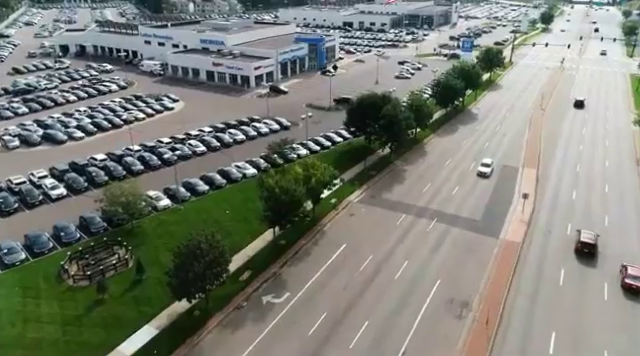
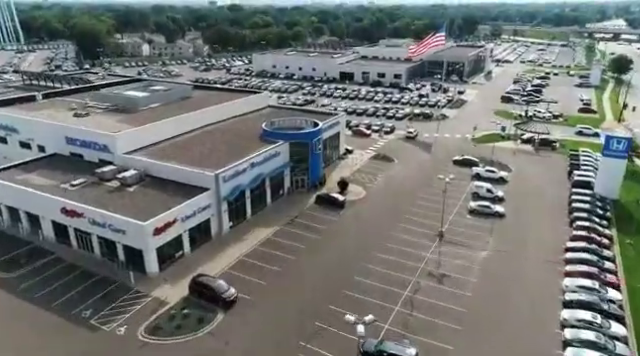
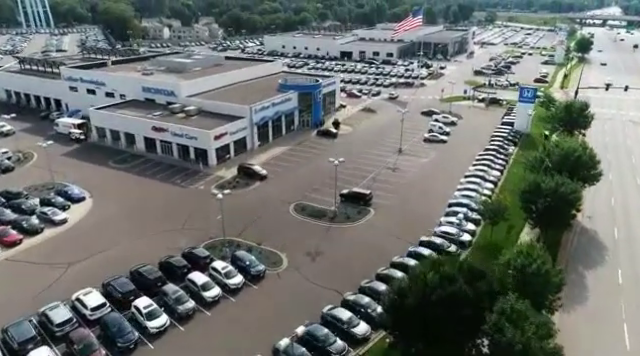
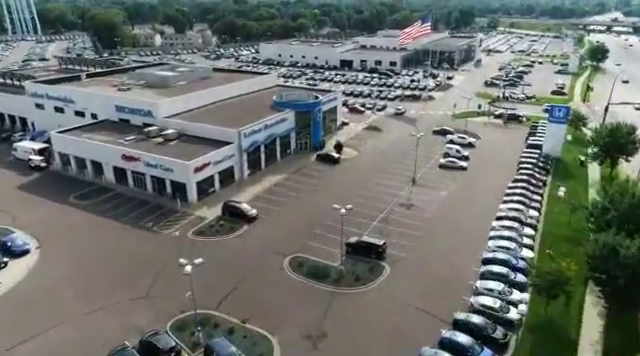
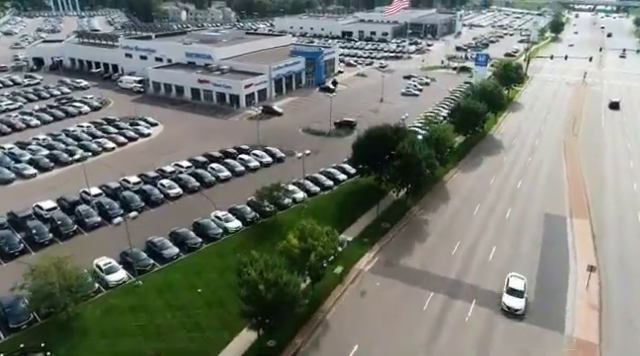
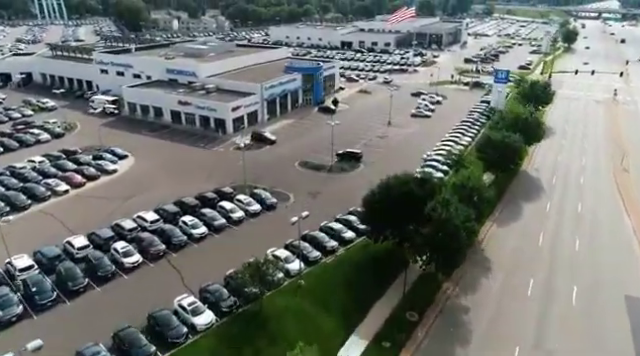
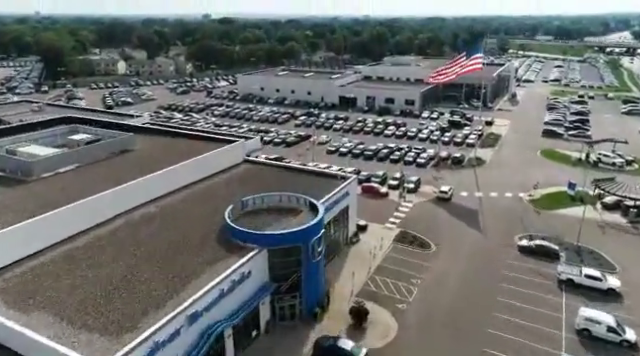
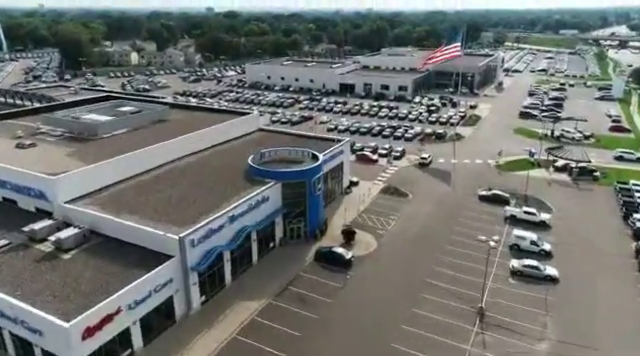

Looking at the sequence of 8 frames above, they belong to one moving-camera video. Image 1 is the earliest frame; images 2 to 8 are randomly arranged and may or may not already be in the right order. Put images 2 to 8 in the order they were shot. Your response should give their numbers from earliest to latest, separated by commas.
5, 6, 3, 4, 2, 8, 7
